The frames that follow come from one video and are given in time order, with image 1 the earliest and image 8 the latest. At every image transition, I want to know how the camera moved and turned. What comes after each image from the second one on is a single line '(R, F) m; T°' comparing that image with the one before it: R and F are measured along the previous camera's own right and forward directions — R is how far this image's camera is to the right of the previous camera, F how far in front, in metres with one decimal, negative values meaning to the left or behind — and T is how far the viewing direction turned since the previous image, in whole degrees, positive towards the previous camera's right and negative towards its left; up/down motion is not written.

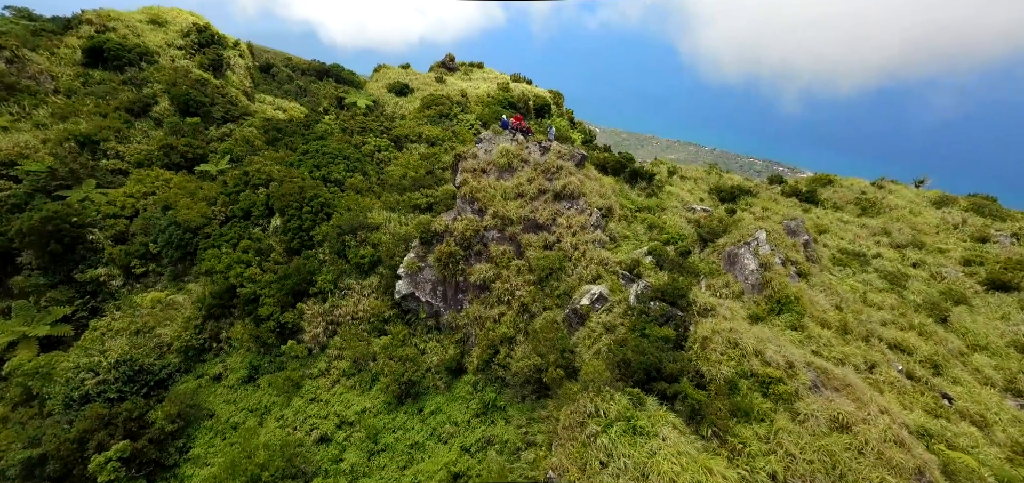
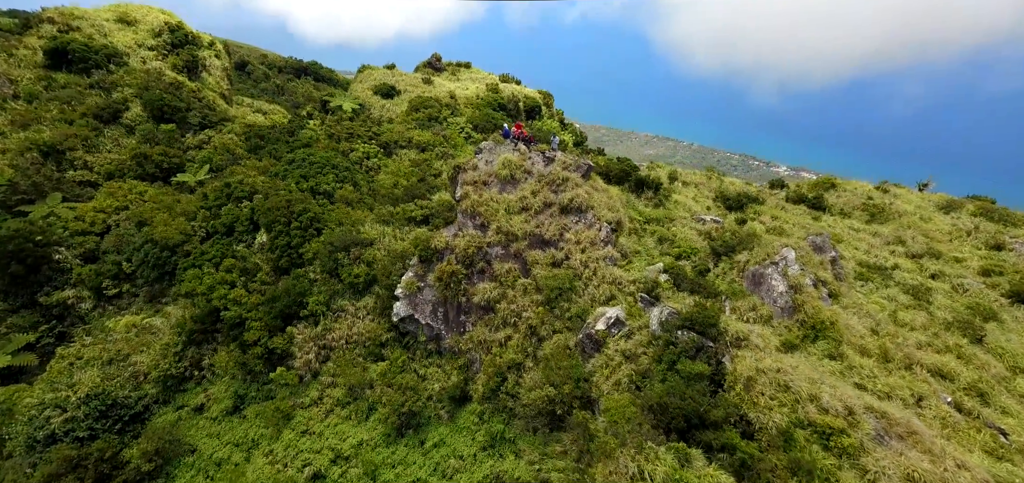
(-0.6, +1.0) m; +2°
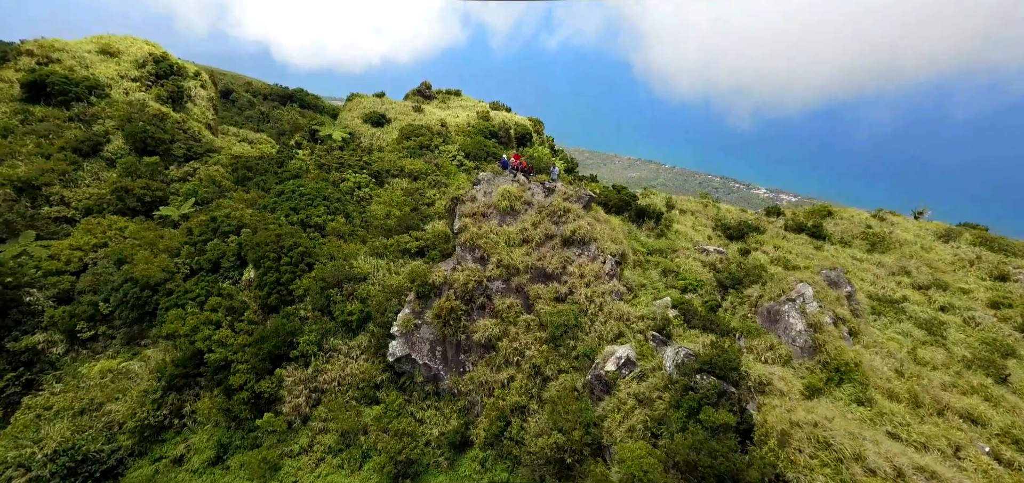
(-0.4, +0.6) m; +1°
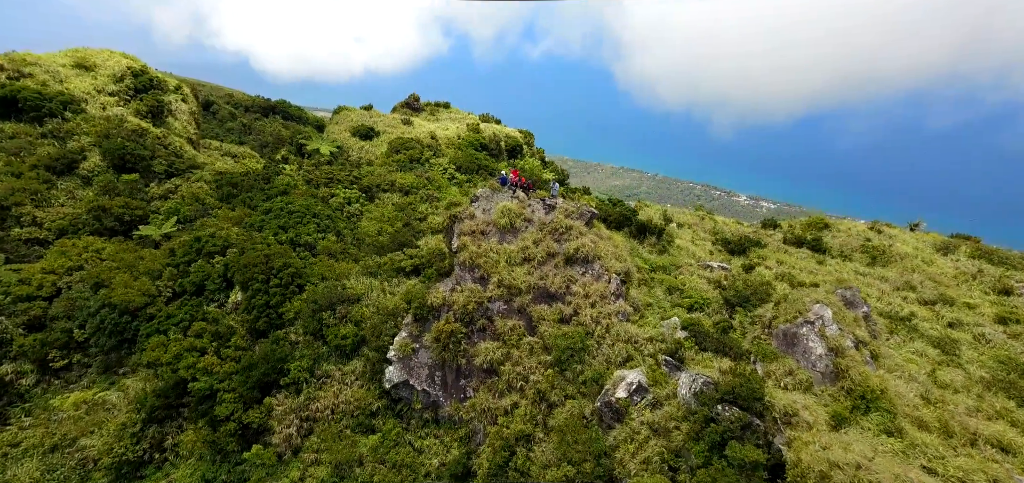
(-0.4, +0.6) m; +1°
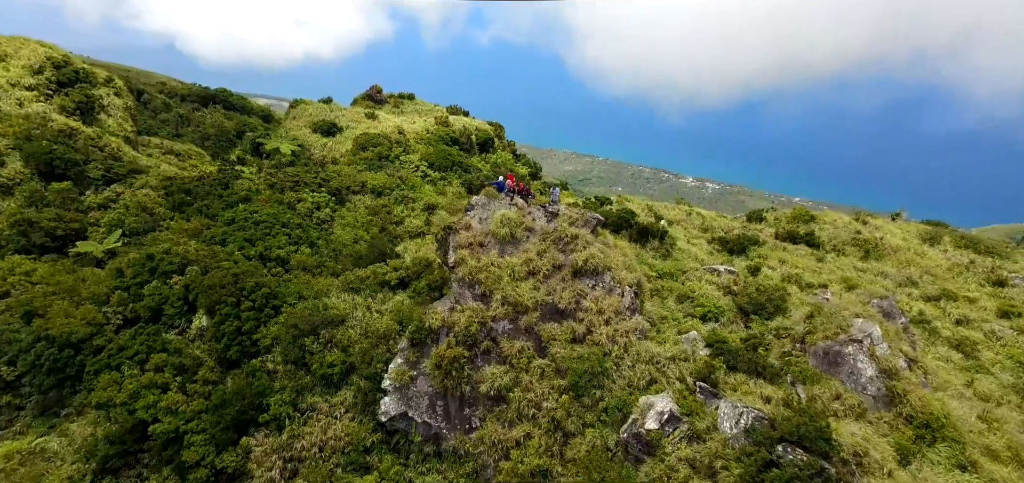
(-1.1, +1.4) m; +4°
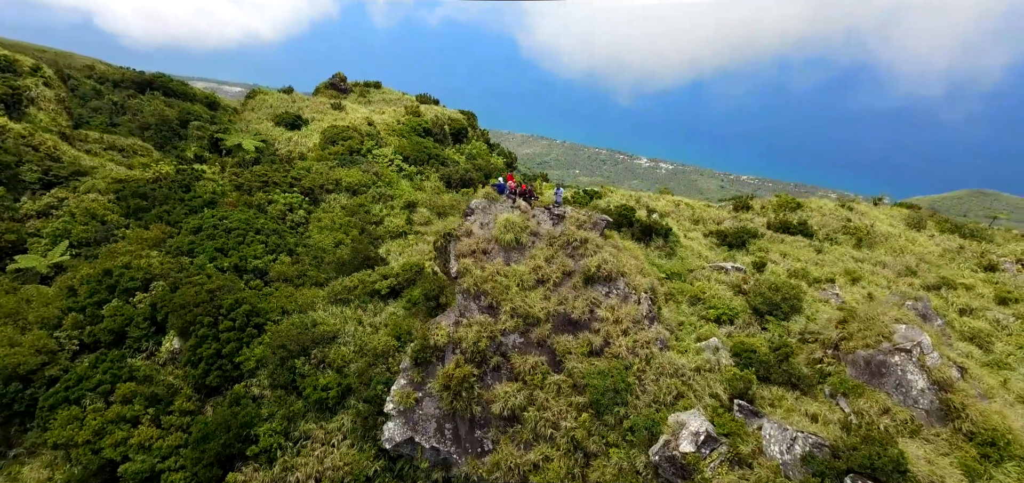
(-1.0, +1.1) m; +4°
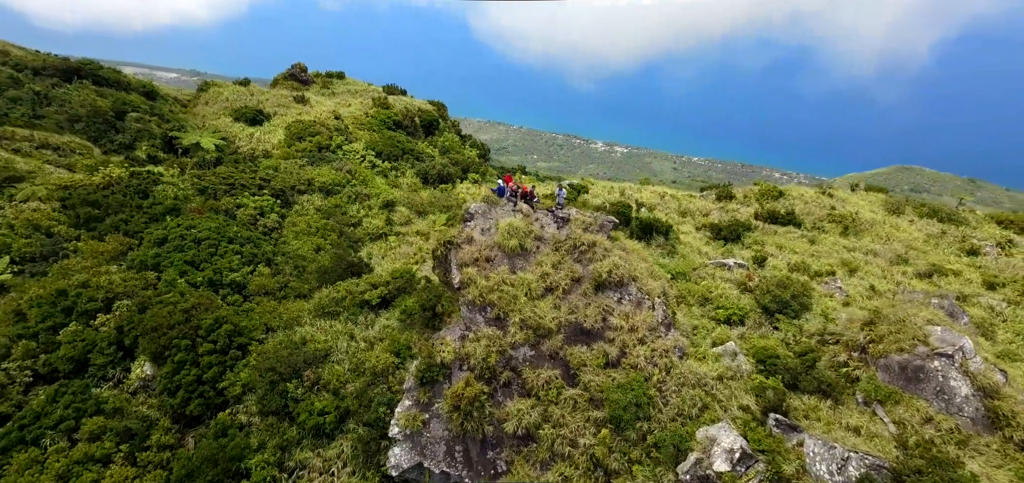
(-1.0, +0.9) m; +4°
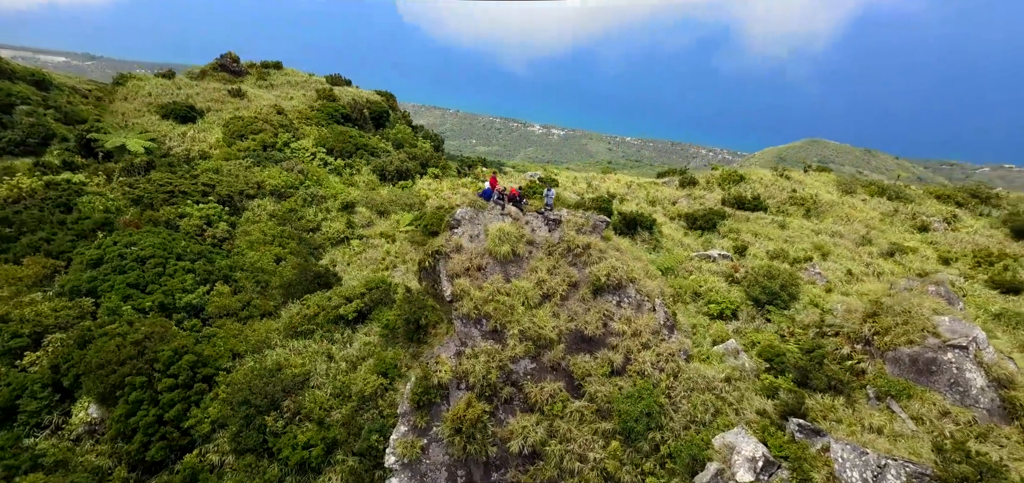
(-1.1, +0.8) m; +6°
